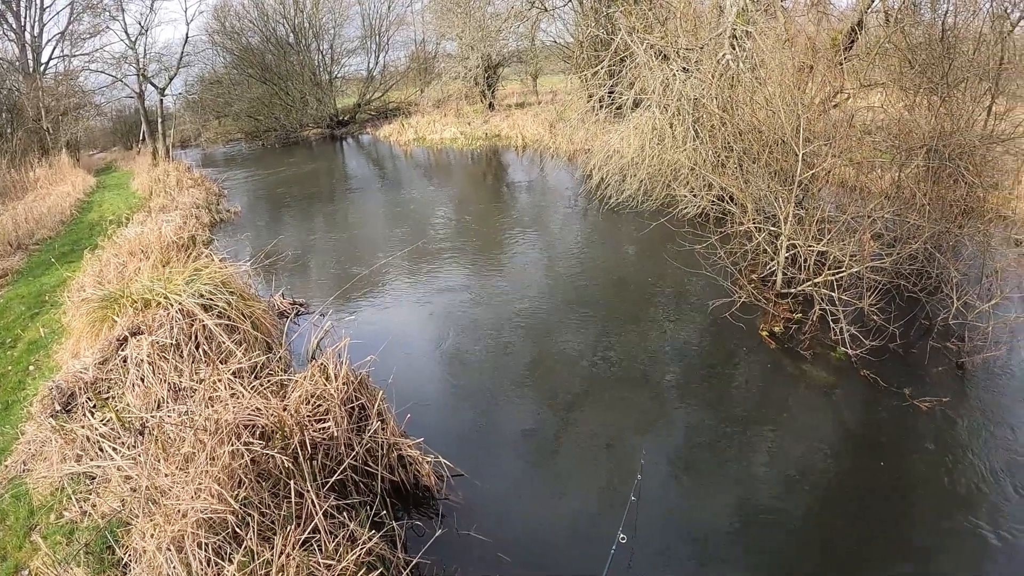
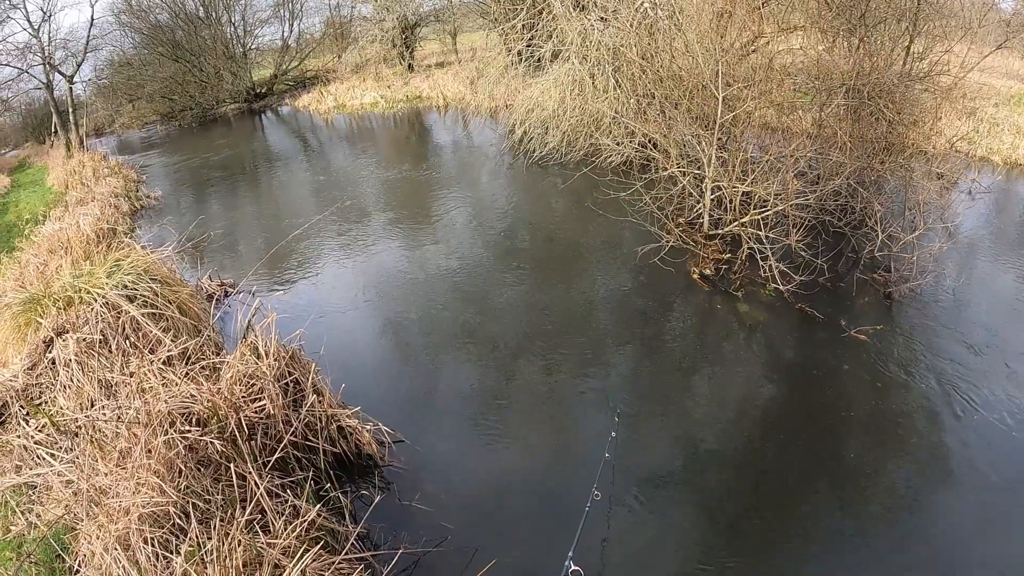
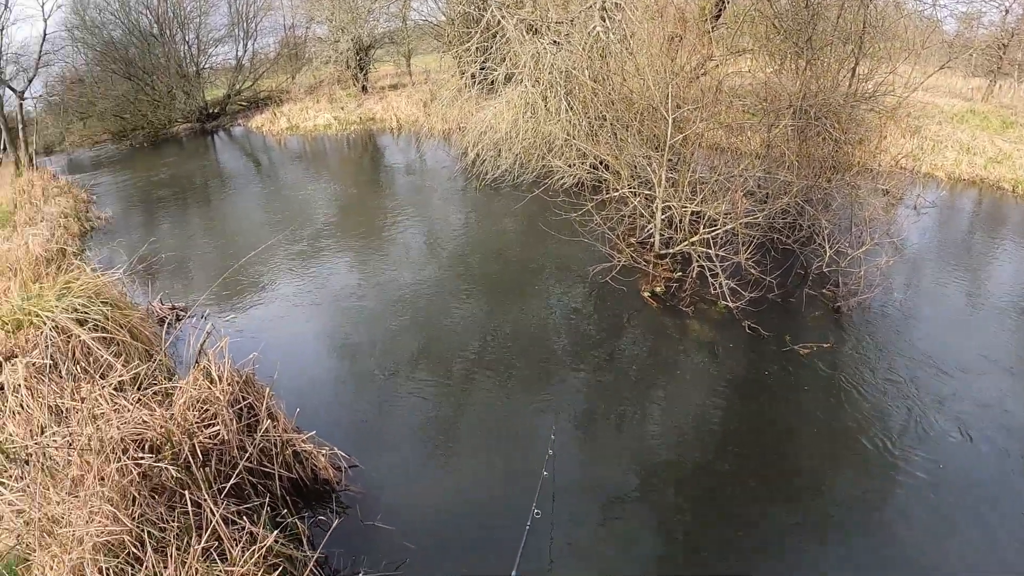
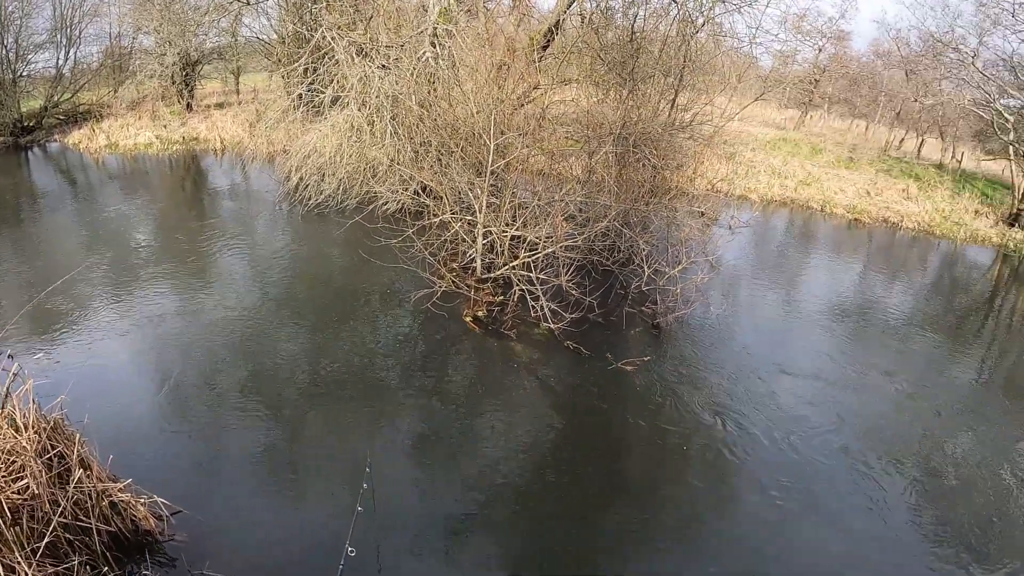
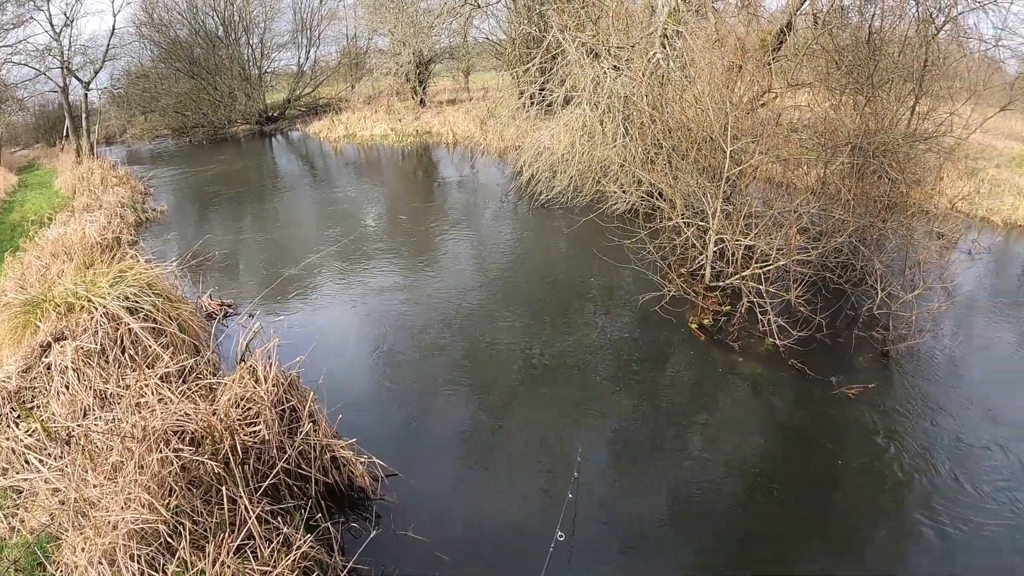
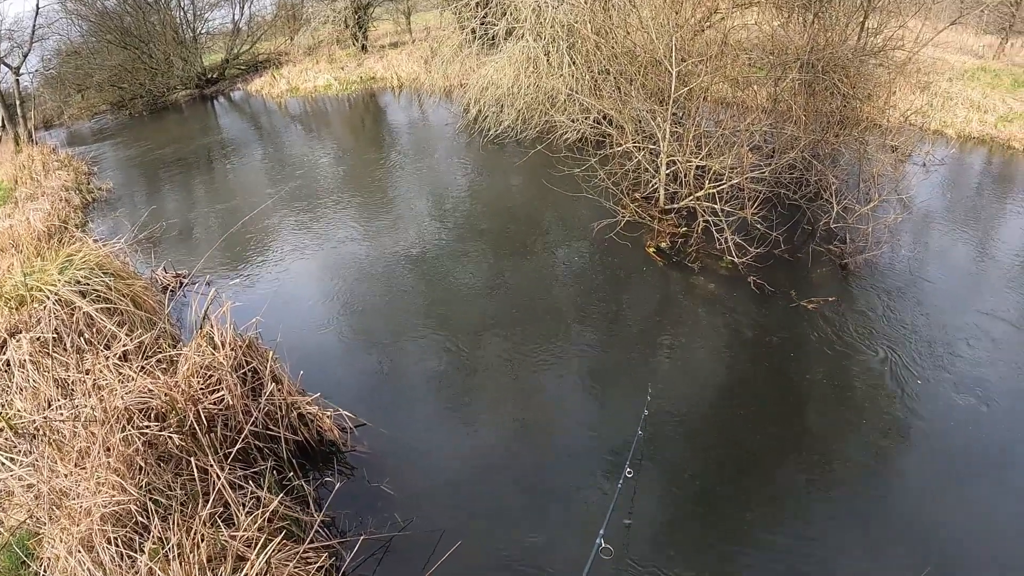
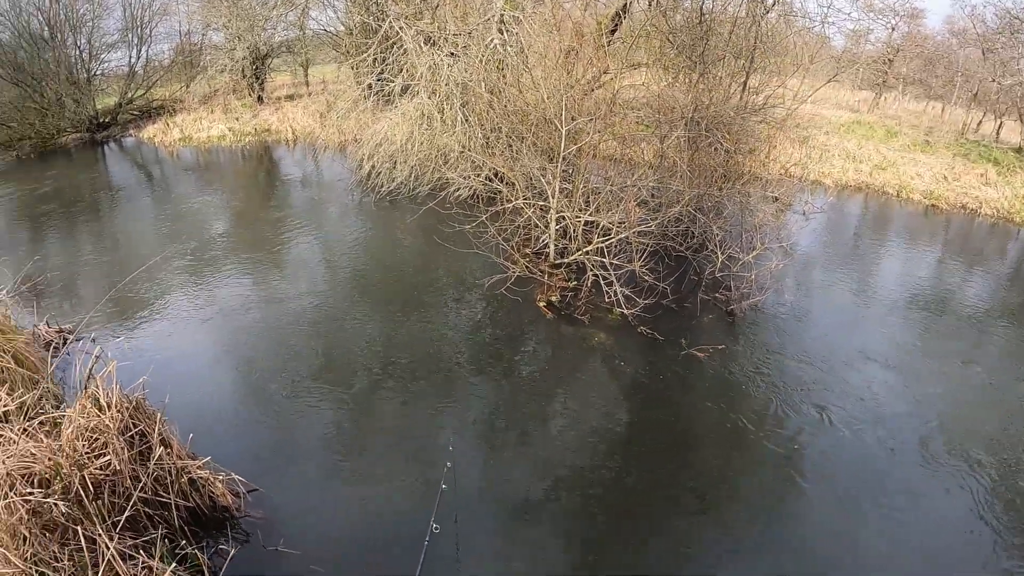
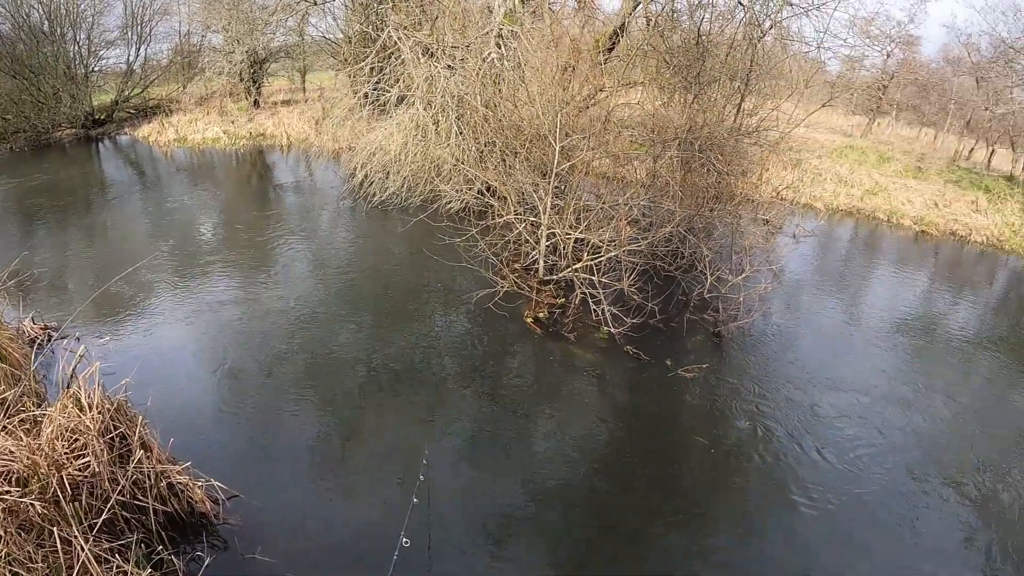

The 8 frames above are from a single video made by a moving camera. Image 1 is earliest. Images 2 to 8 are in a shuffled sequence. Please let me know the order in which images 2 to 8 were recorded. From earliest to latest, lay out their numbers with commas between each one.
5, 8, 4, 7, 3, 2, 6
